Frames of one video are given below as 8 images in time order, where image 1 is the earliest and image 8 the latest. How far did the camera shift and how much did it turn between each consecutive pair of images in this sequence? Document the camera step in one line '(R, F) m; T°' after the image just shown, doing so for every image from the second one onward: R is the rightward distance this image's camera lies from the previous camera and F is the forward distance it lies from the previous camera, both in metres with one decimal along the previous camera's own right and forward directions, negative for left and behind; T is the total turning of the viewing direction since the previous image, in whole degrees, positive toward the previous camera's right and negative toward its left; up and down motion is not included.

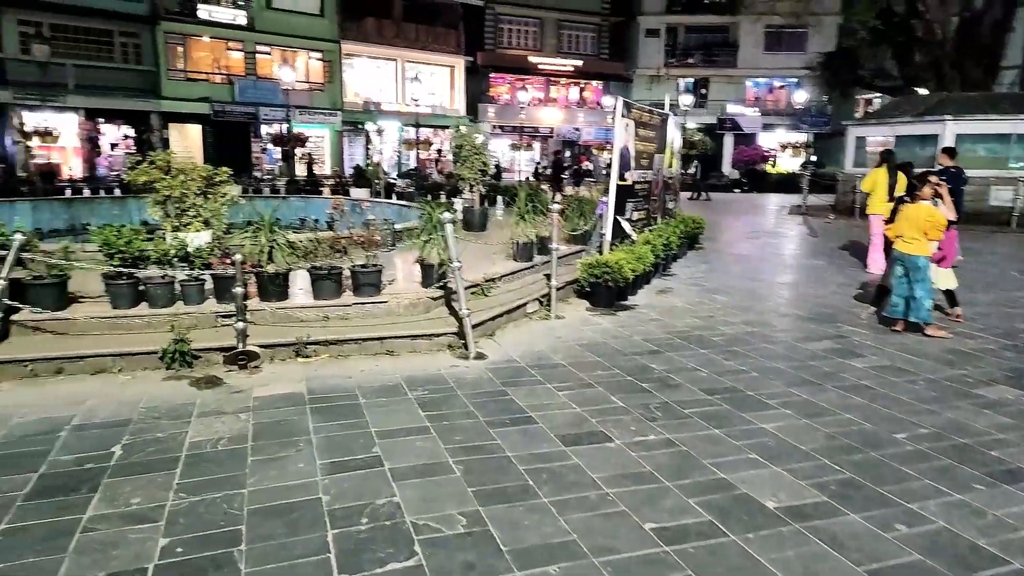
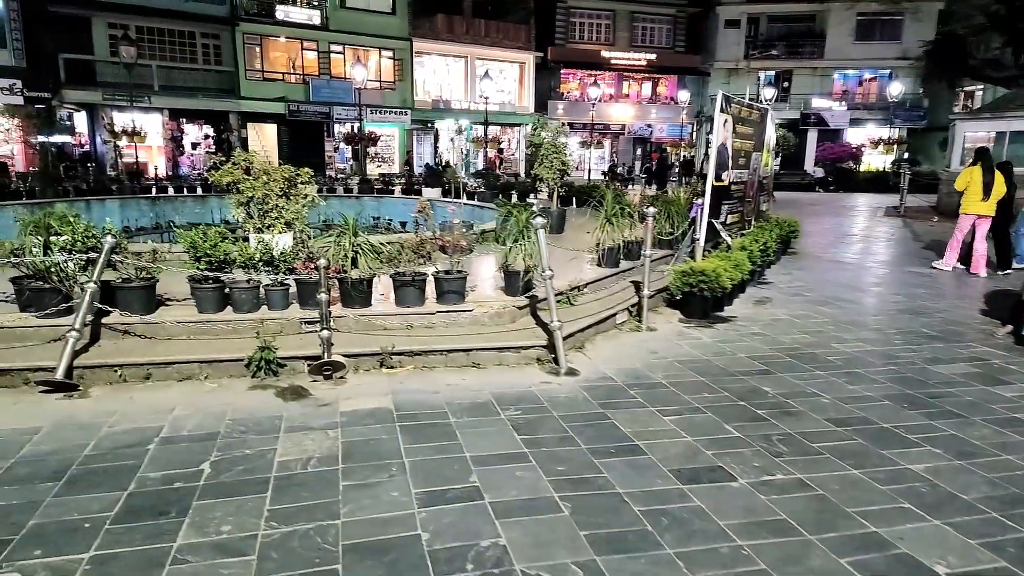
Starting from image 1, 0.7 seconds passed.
(-0.4, +0.4) m; -5°
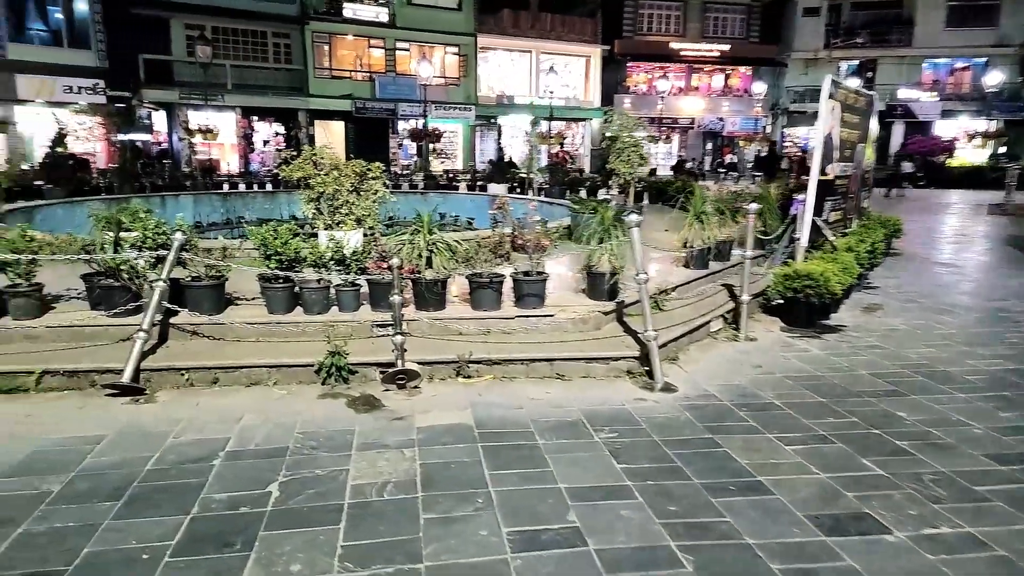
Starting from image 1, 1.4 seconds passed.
(-0.3, +0.6) m; -5°
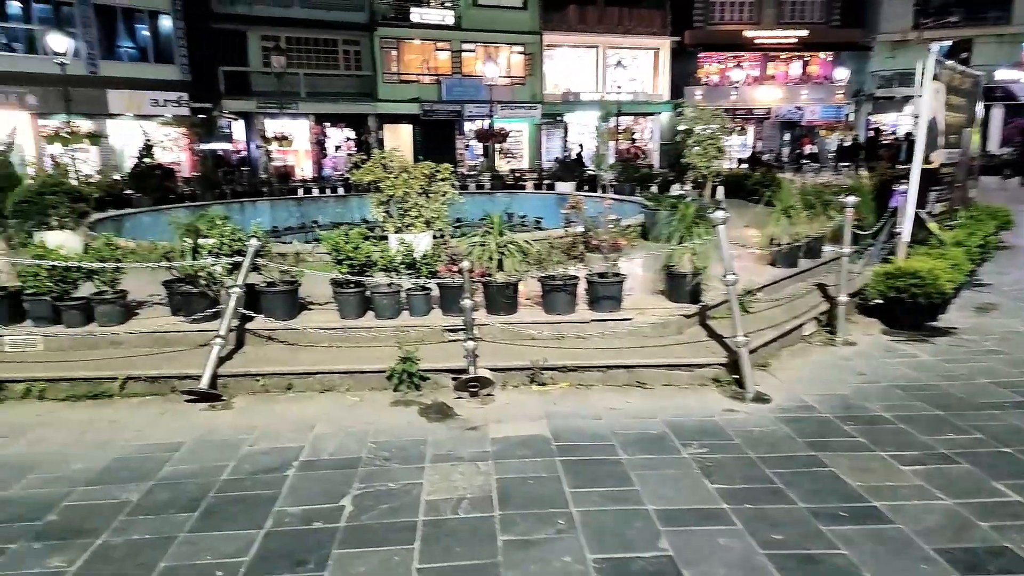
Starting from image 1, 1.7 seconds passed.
(-0.1, +0.3) m; -6°
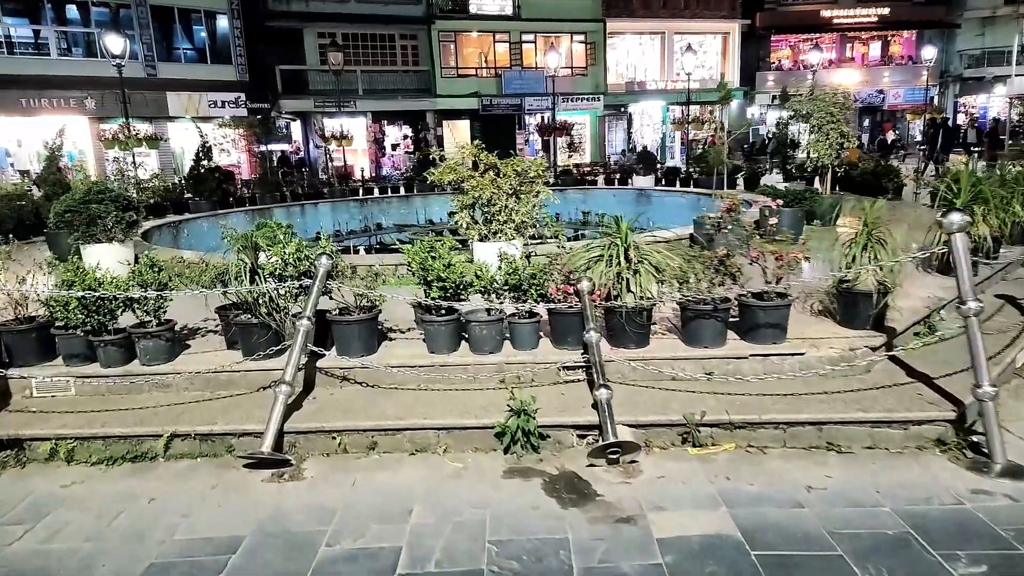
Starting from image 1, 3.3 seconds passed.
(-0.6, +1.3) m; -4°
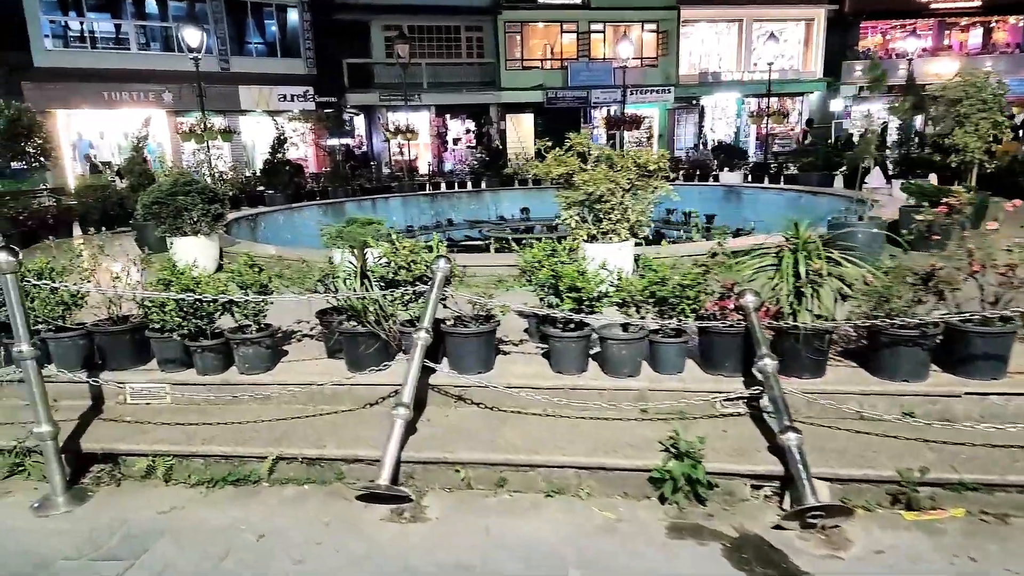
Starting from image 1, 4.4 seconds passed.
(-0.6, +0.6) m; -4°
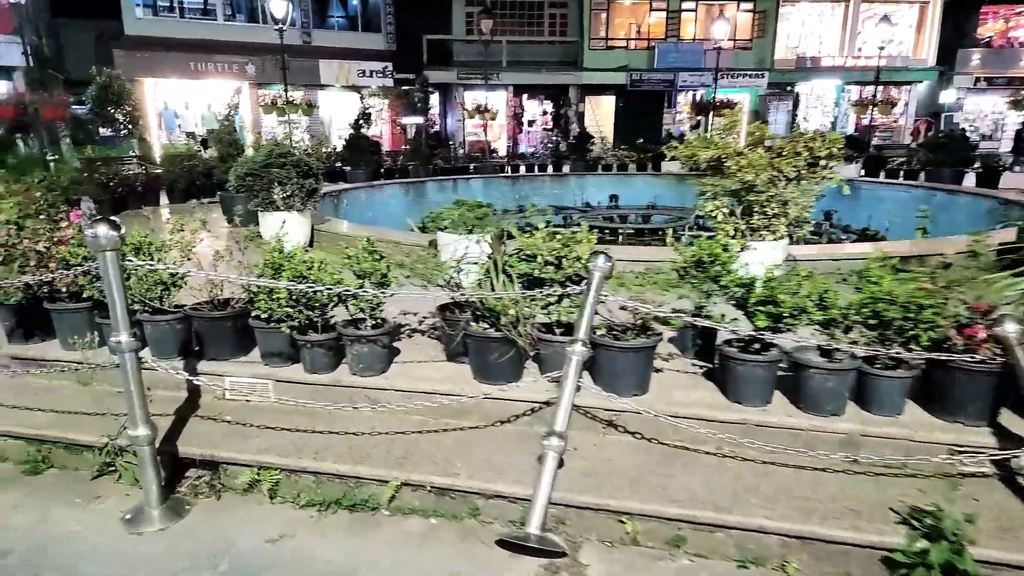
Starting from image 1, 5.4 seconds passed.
(-0.6, +0.7) m; -5°
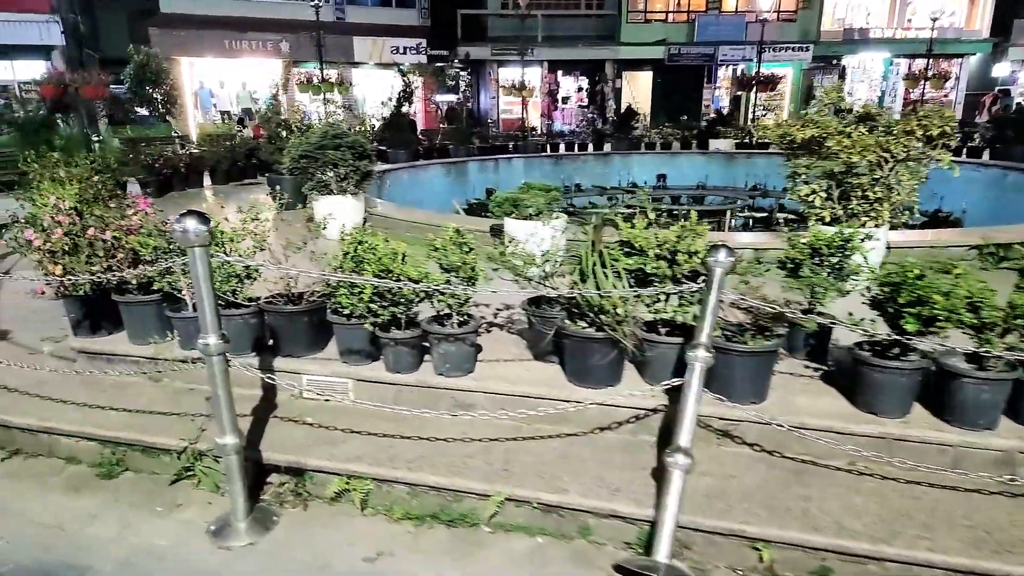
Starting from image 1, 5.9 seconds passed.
(-0.4, +0.3) m; -2°
